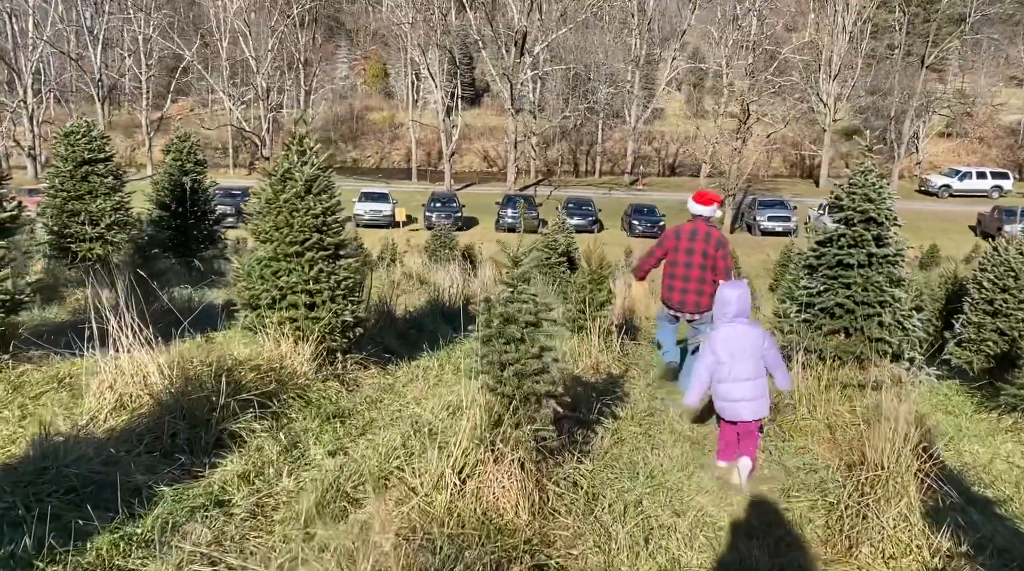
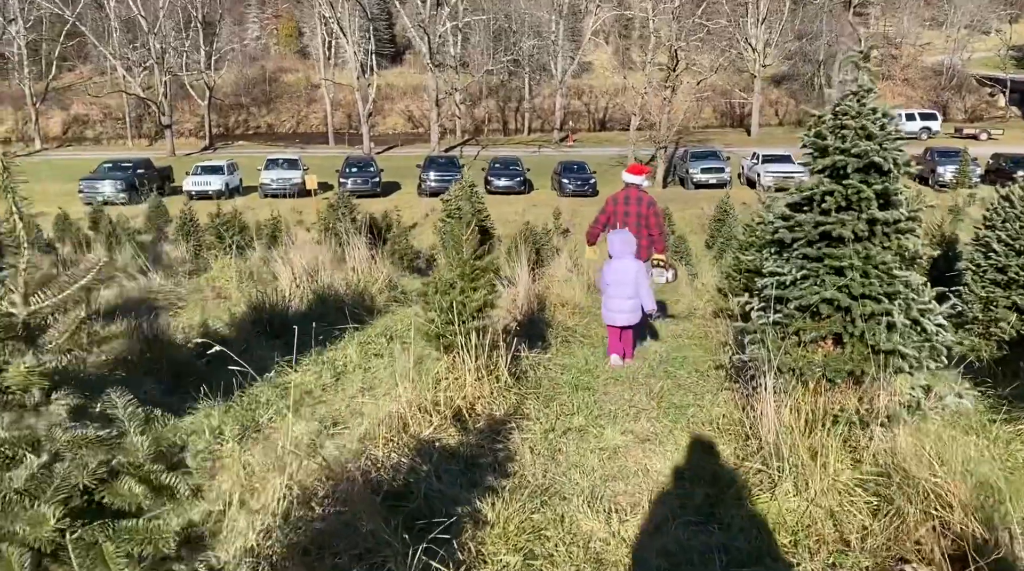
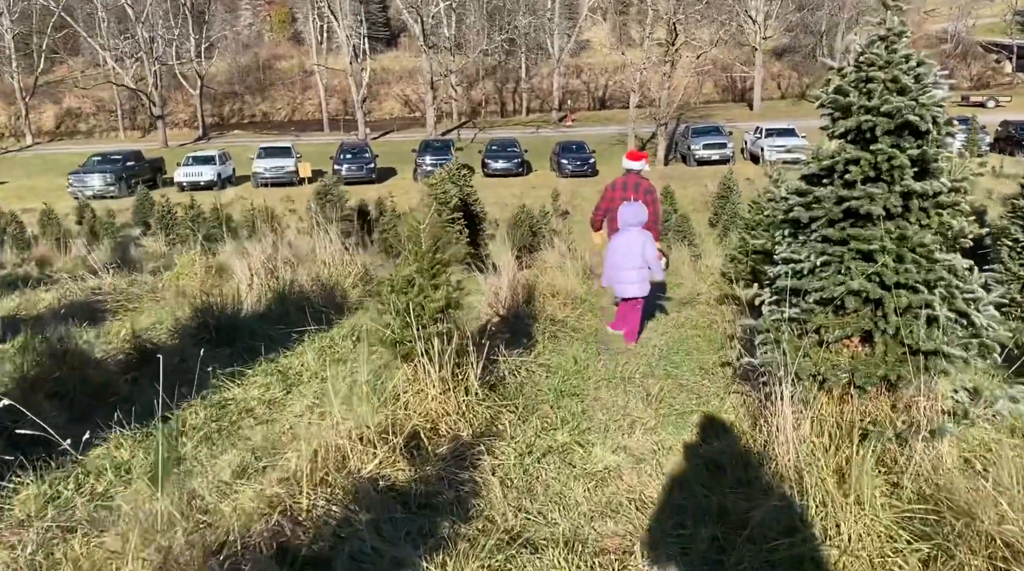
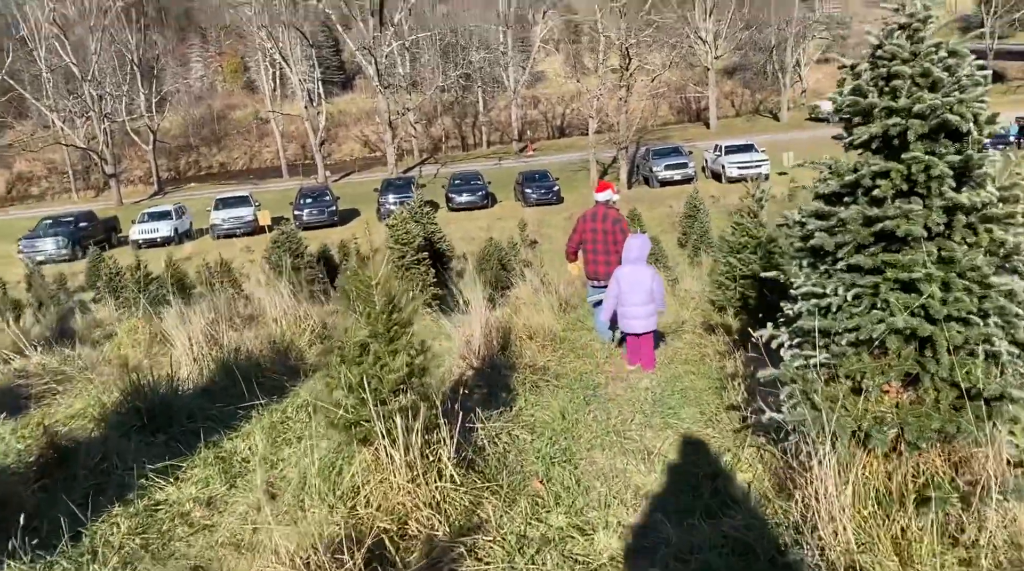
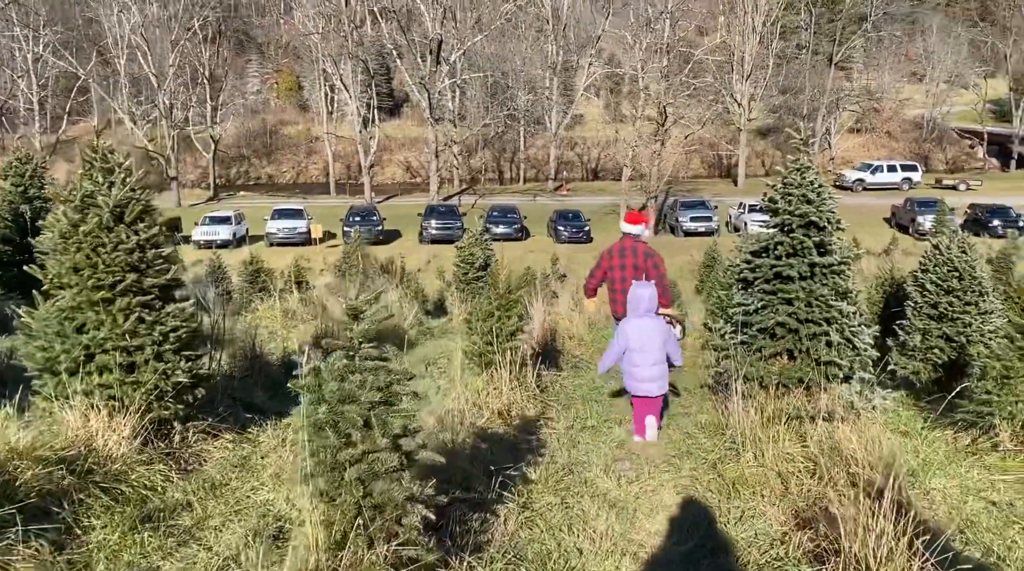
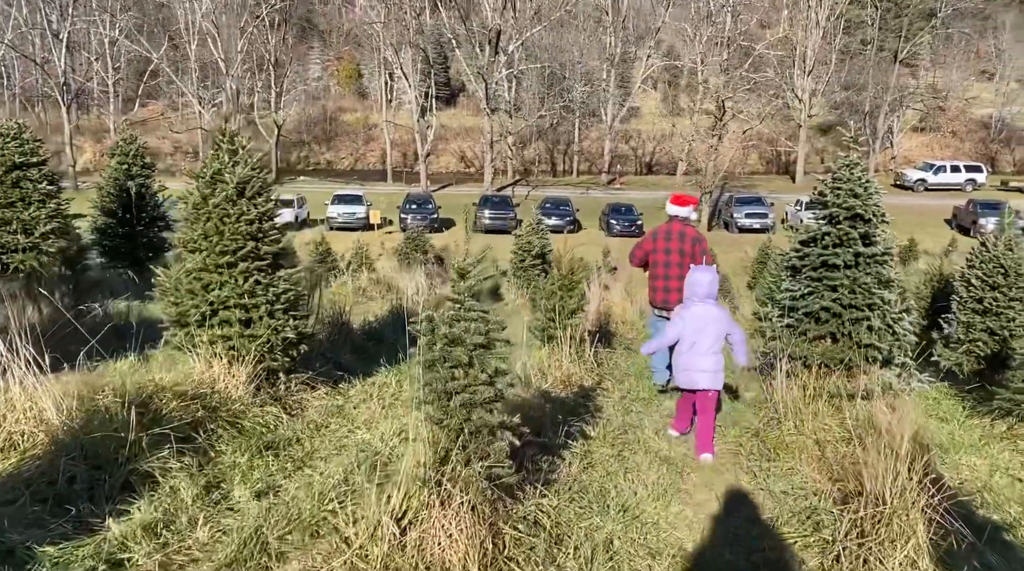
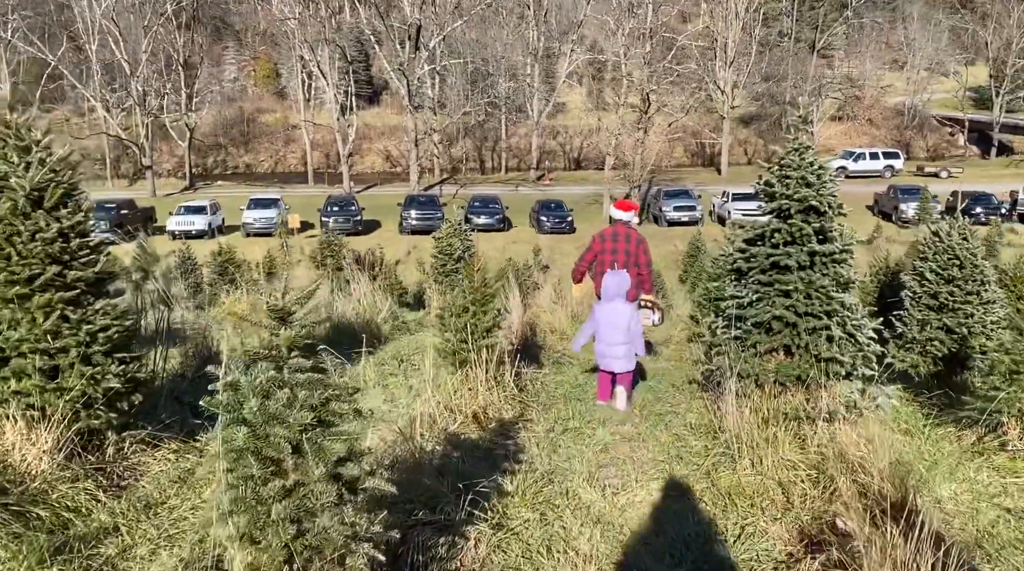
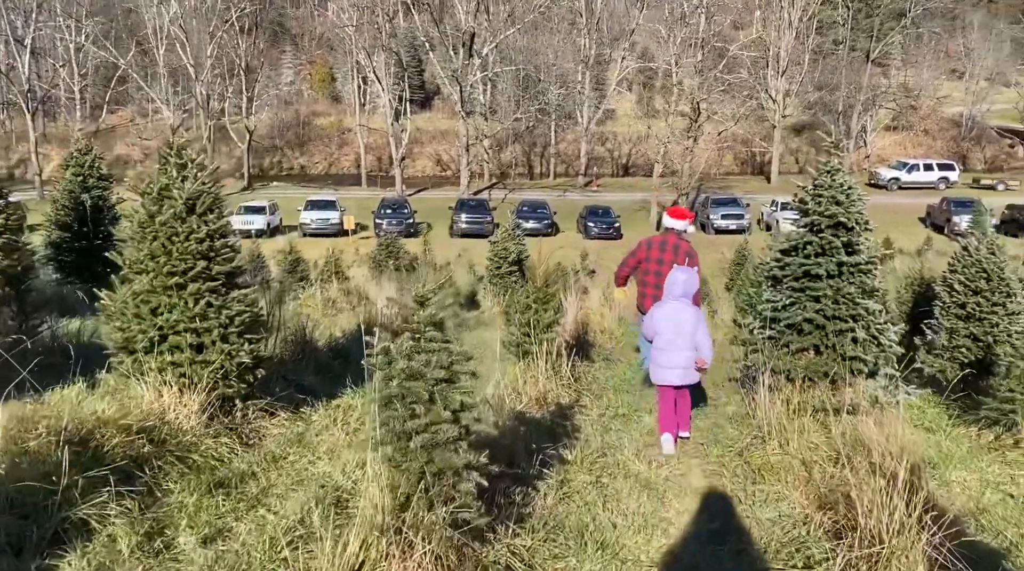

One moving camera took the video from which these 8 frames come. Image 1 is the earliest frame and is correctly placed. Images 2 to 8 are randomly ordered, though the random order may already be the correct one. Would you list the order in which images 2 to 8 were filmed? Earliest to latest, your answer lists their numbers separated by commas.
6, 8, 5, 7, 2, 3, 4
